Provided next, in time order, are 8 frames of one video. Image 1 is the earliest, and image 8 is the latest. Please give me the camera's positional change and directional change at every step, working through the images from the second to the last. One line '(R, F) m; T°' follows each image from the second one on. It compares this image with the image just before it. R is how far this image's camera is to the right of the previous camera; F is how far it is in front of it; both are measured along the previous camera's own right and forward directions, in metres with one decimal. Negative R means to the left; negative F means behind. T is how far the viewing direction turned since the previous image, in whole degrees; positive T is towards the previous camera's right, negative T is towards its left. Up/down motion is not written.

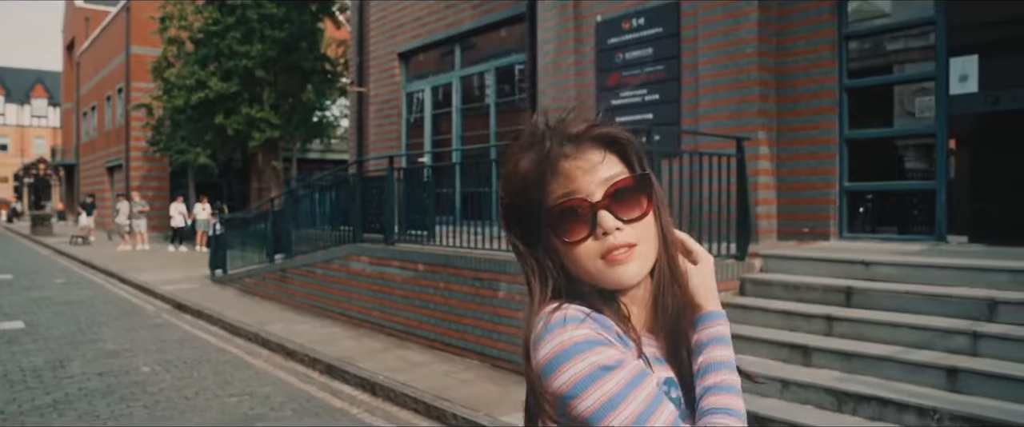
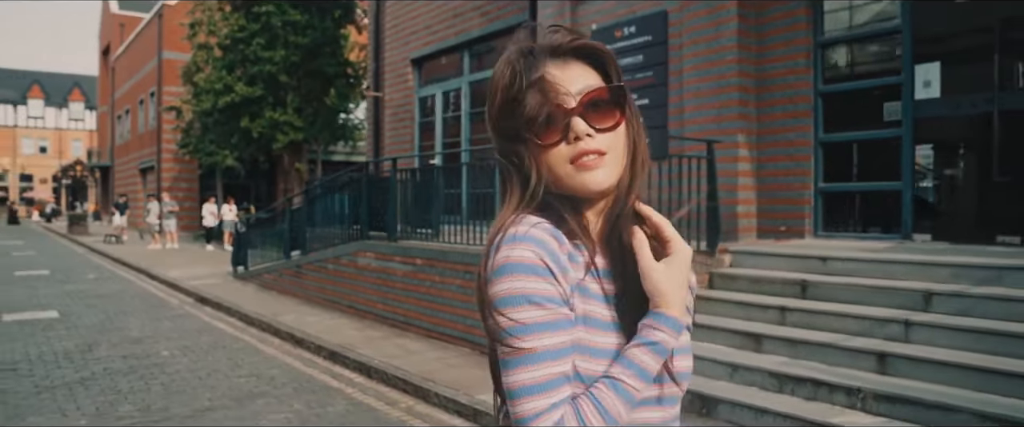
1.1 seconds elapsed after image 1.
(+0.4, -0.5) m; -2°
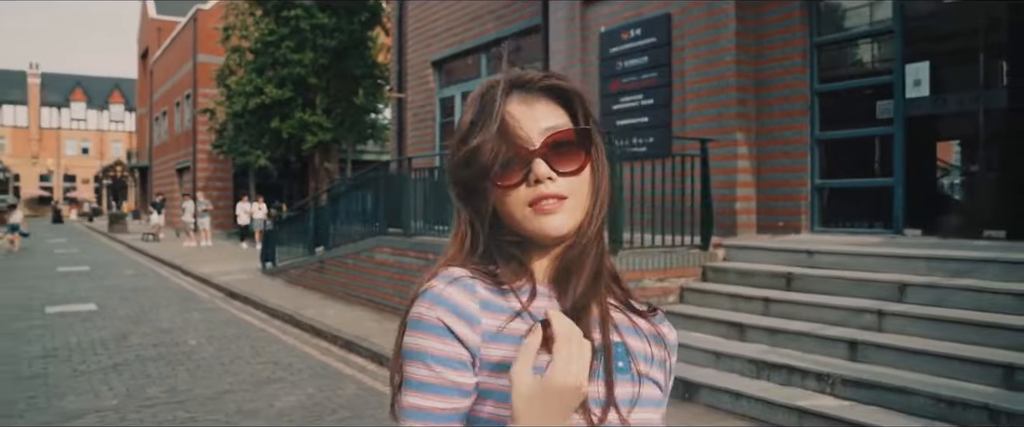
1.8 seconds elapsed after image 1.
(+0.3, -0.4) m; -2°
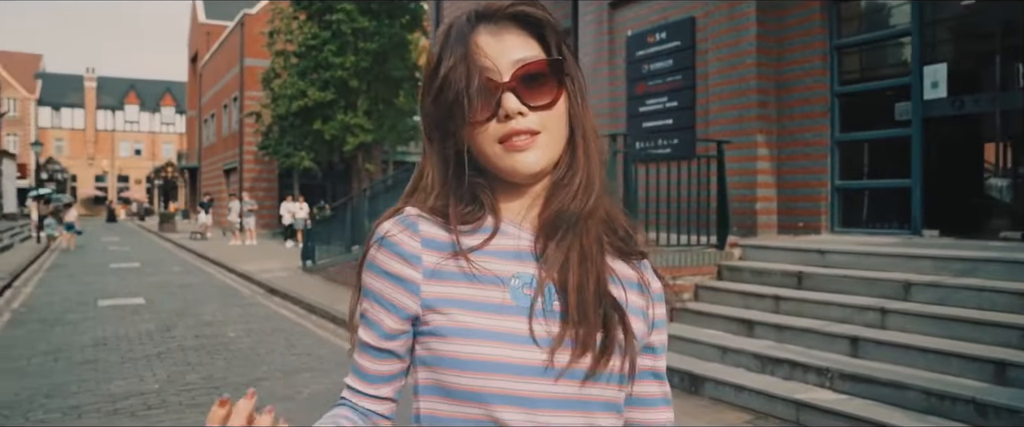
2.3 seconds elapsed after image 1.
(+0.2, -0.3) m; -3°
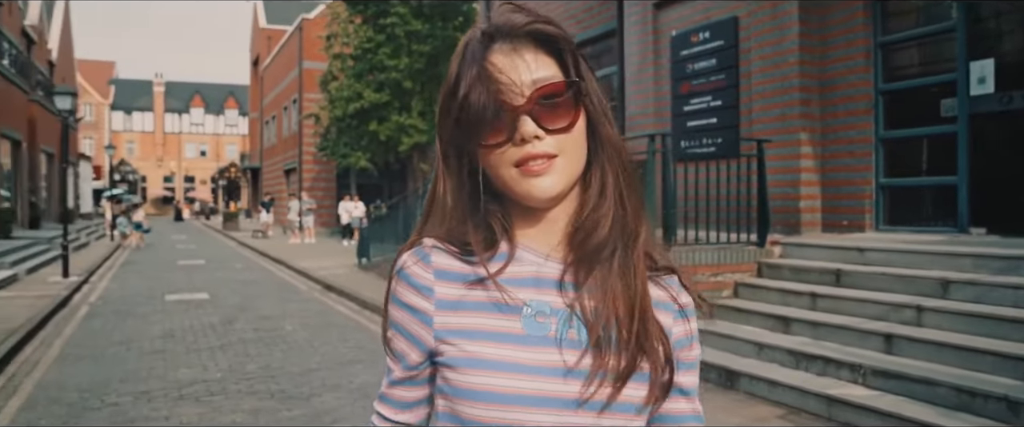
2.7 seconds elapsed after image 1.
(+0.1, -0.2) m; -4°
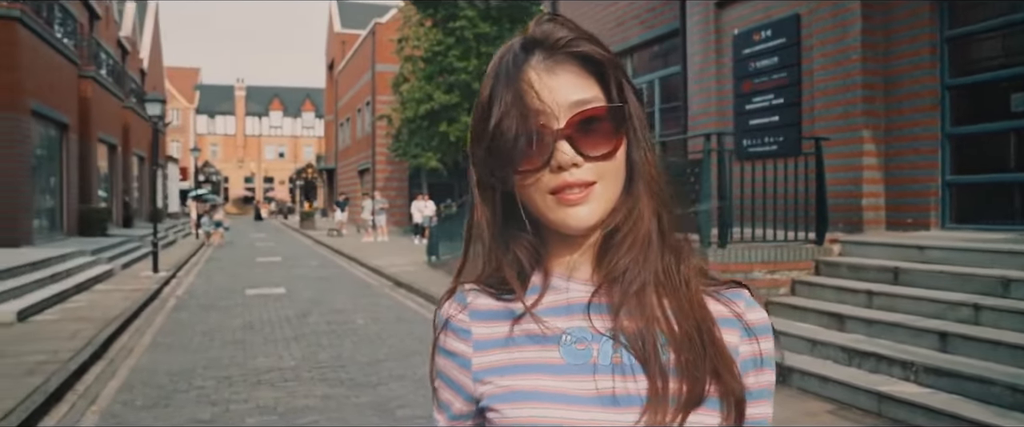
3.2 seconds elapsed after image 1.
(+0.1, -0.2) m; -5°
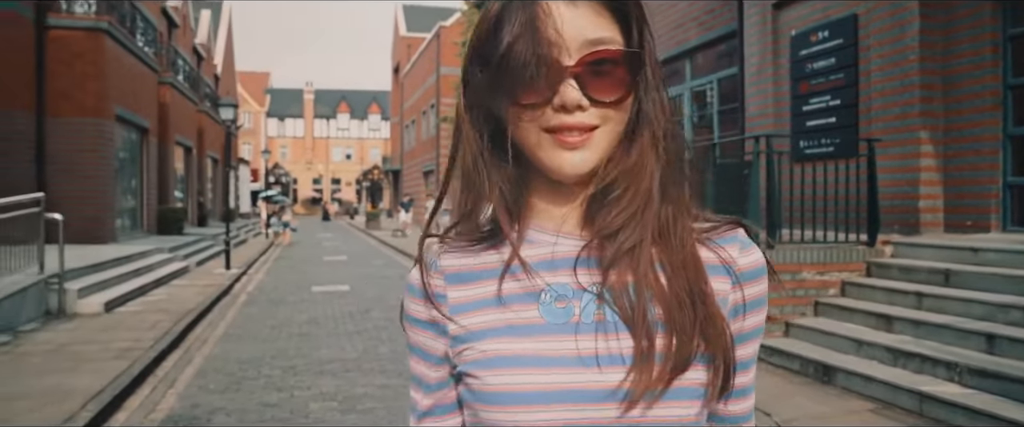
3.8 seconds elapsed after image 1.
(+0.1, -0.2) m; -5°
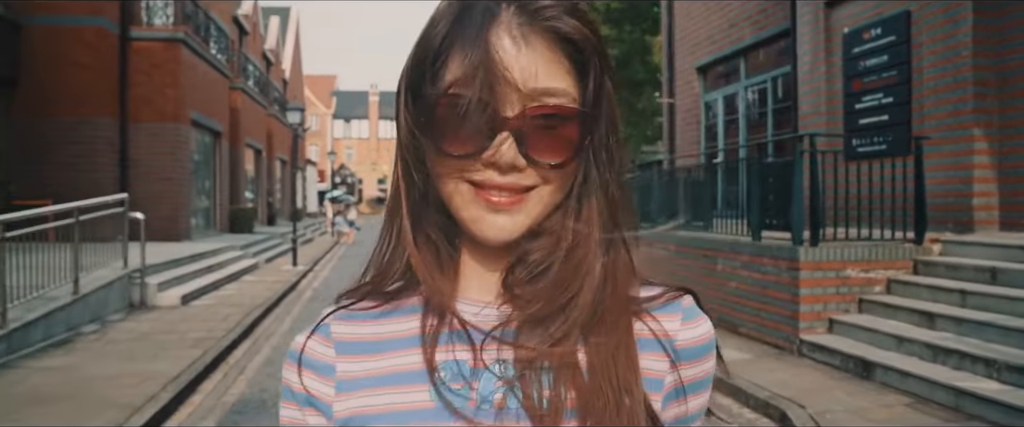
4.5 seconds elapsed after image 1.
(+0.1, -0.3) m; -5°
